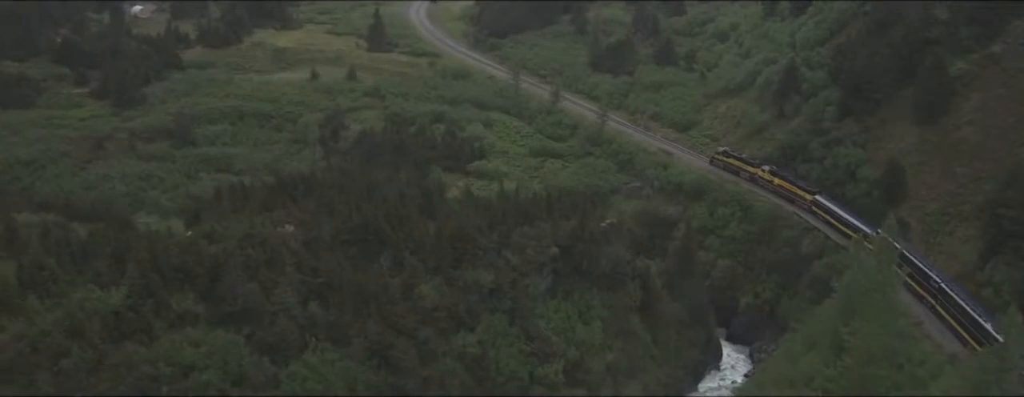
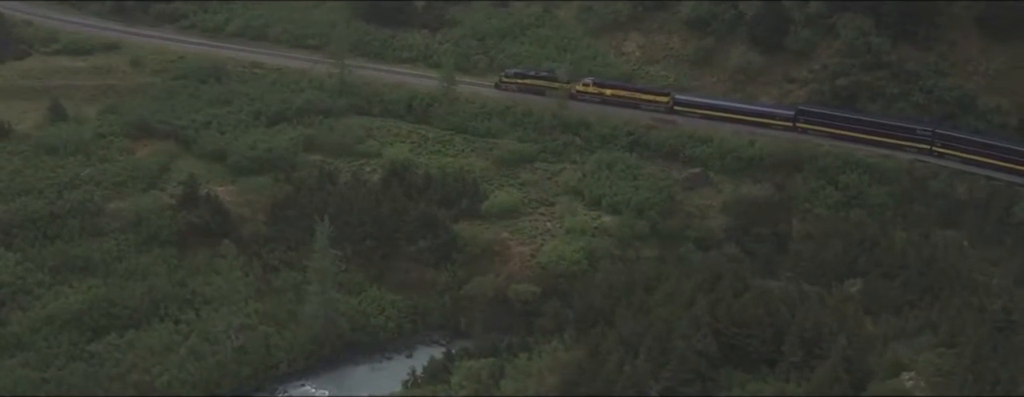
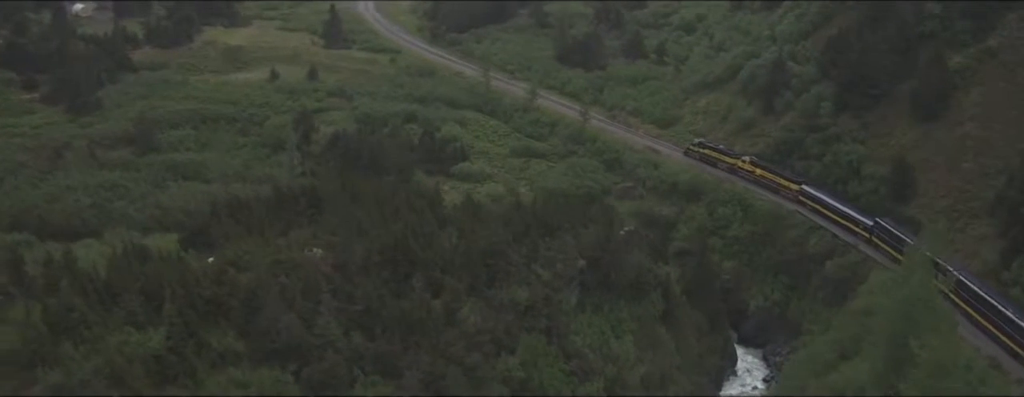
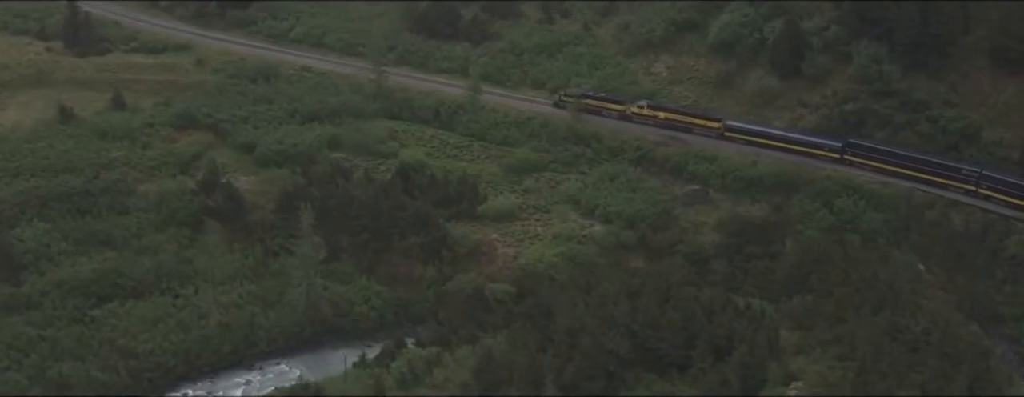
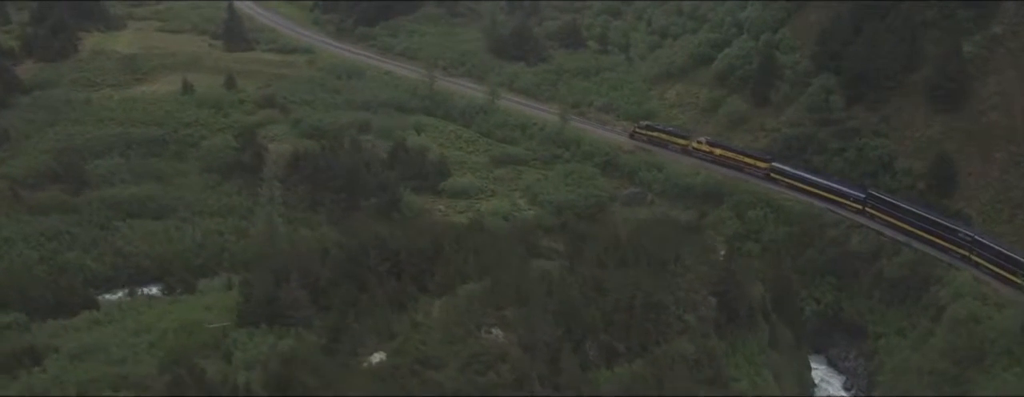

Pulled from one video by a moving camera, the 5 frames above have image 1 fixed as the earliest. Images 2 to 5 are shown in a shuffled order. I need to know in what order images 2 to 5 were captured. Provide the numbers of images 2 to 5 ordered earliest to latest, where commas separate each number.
3, 5, 4, 2
